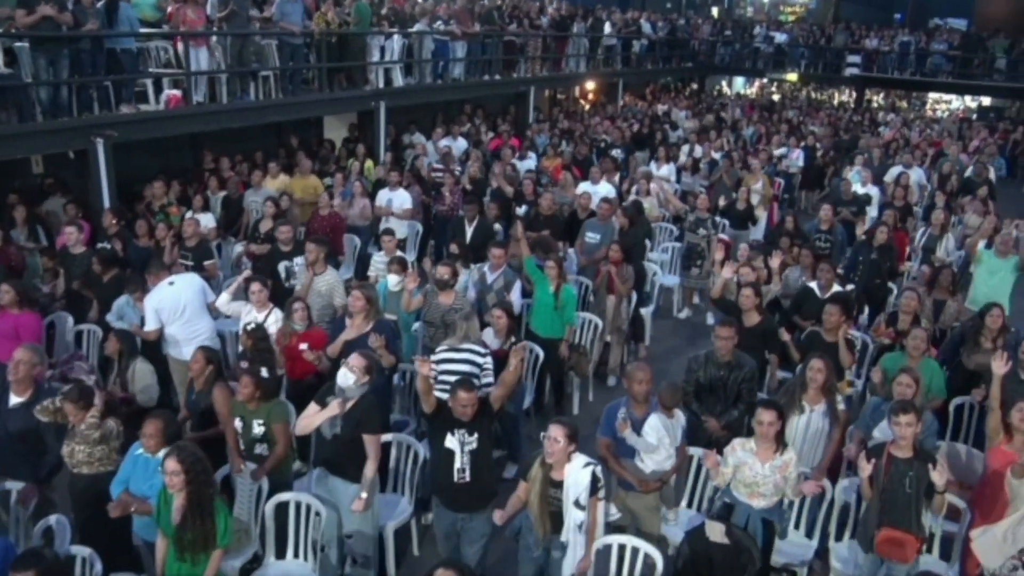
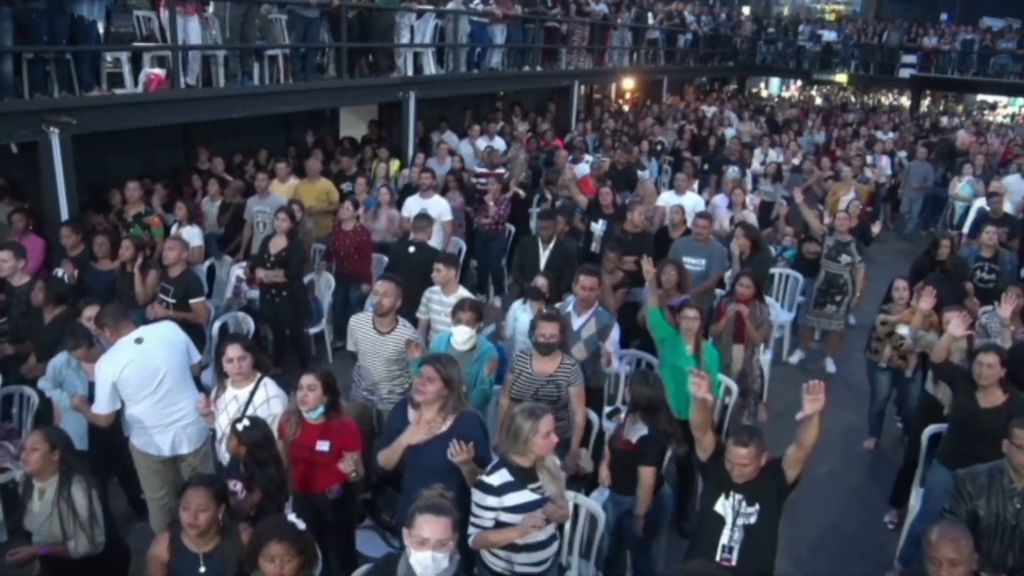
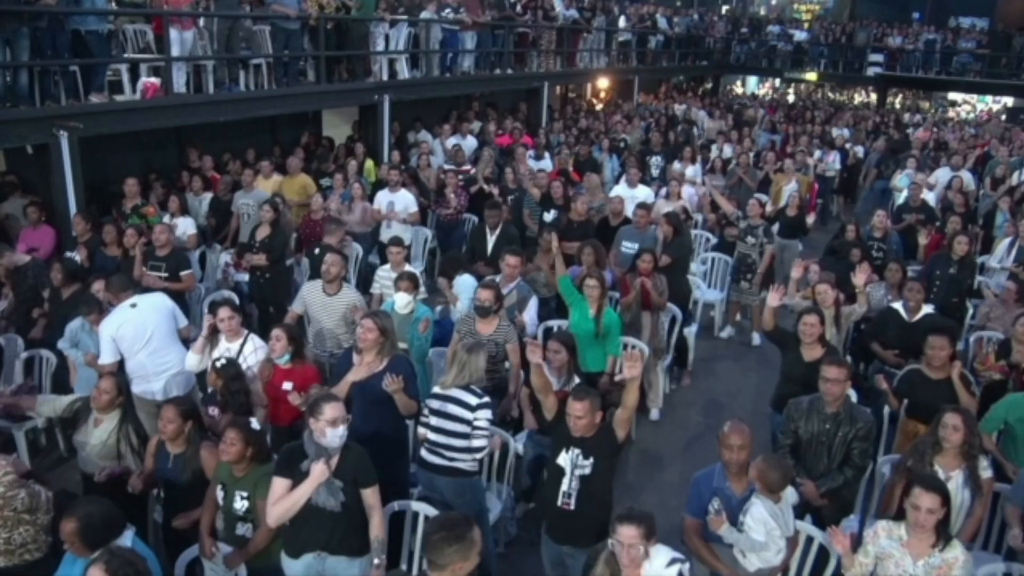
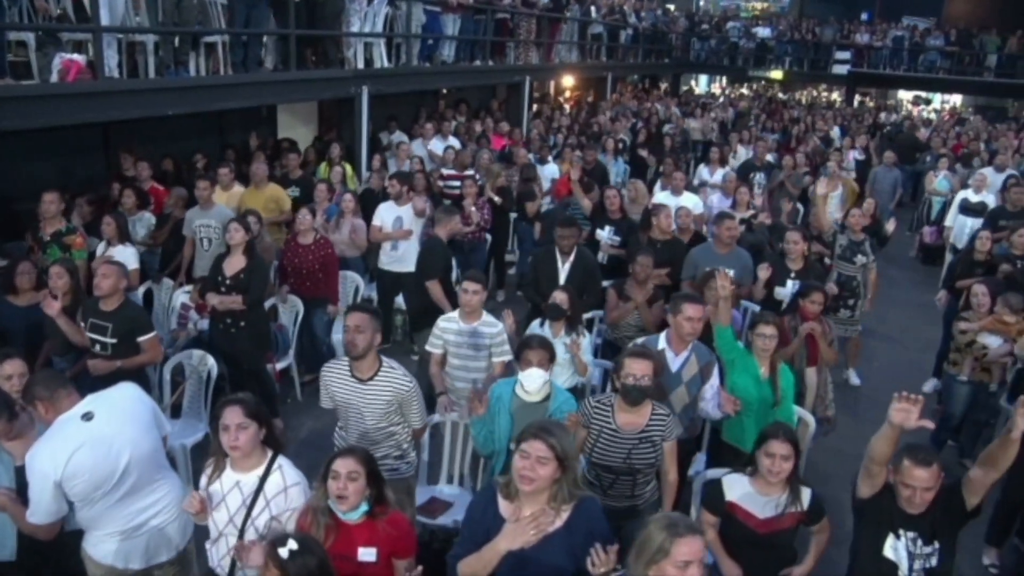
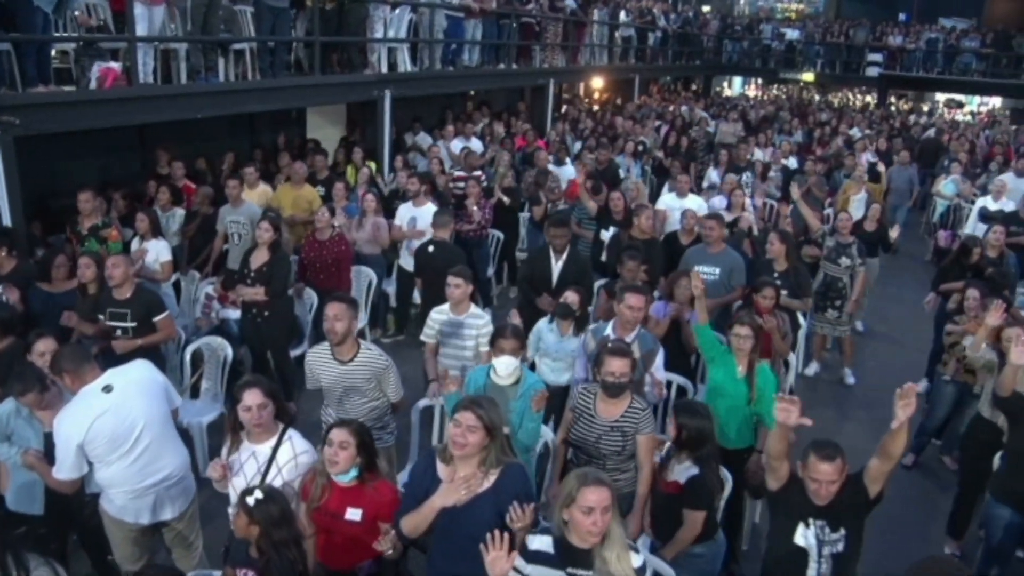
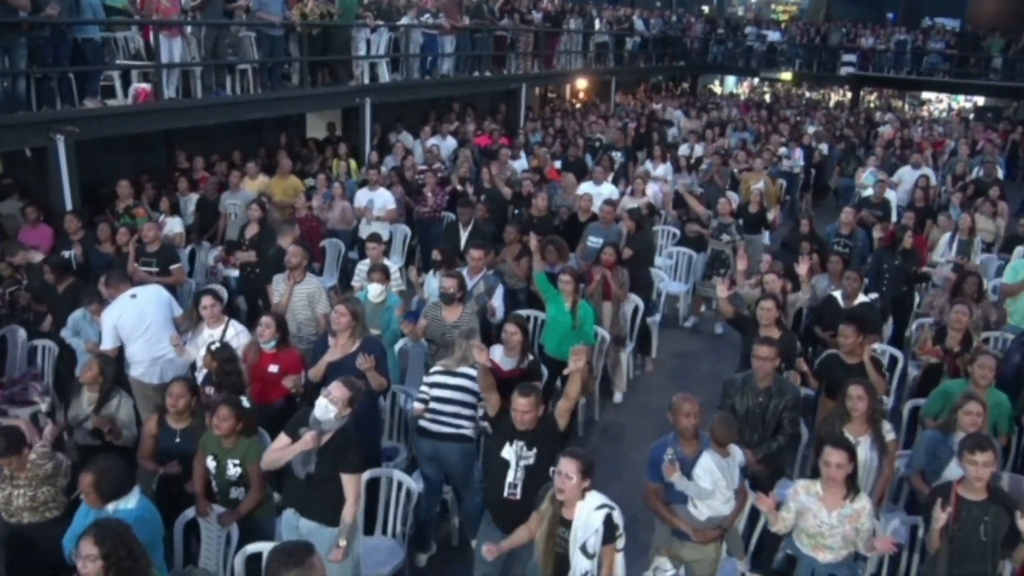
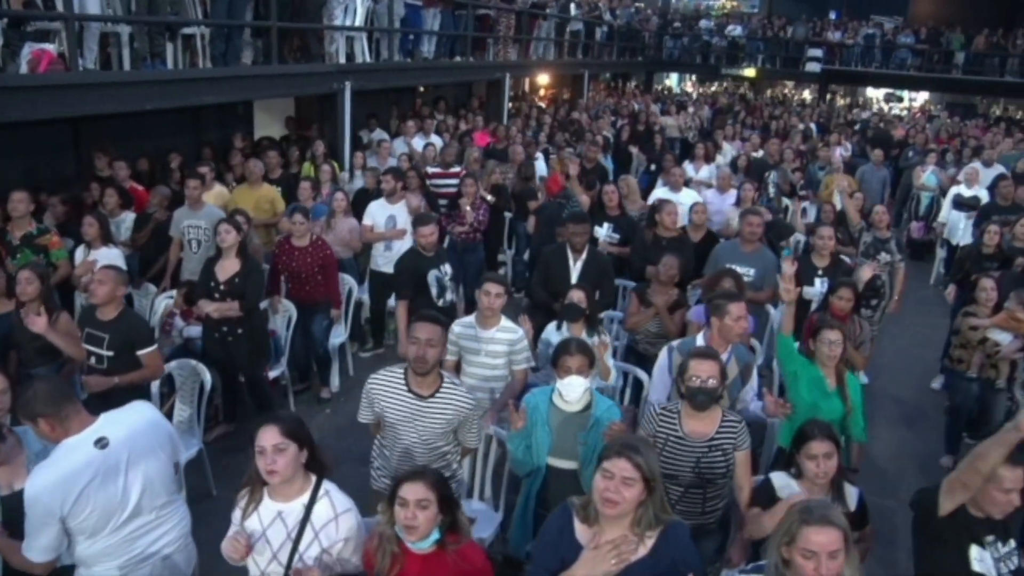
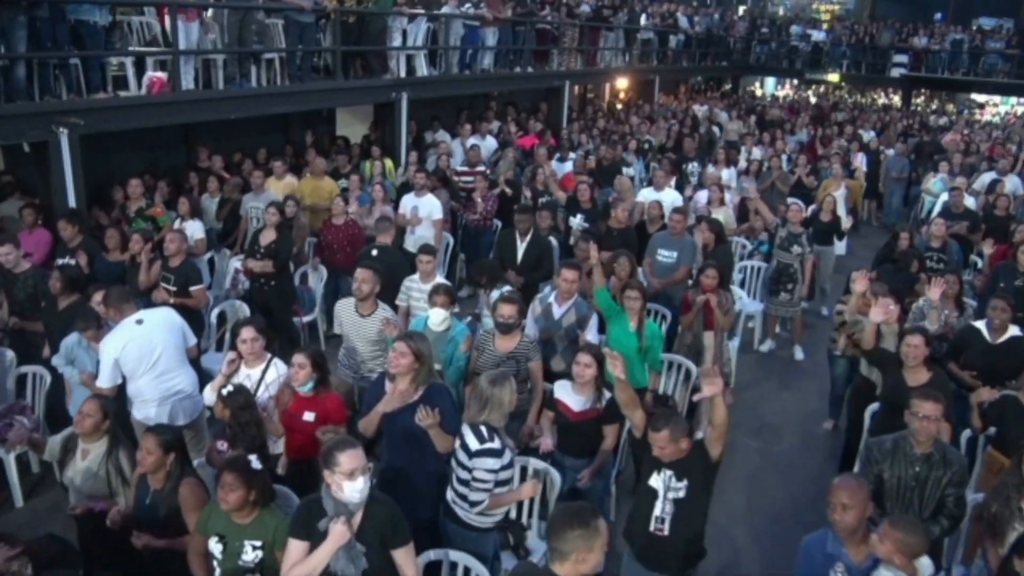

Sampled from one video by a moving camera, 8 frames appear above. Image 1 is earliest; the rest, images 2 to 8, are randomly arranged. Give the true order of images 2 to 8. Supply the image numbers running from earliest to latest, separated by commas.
6, 3, 8, 2, 5, 4, 7
